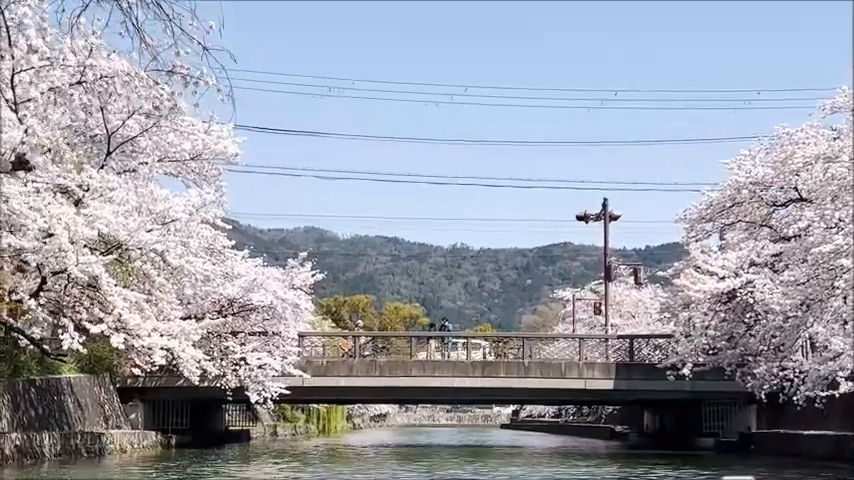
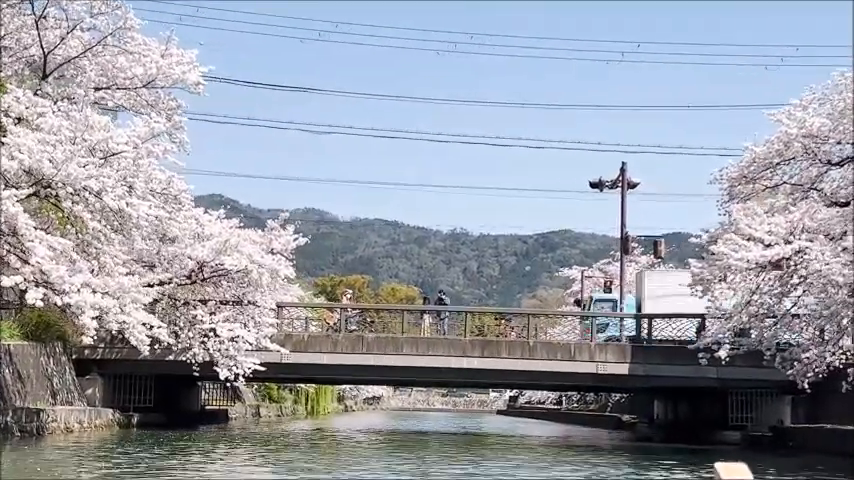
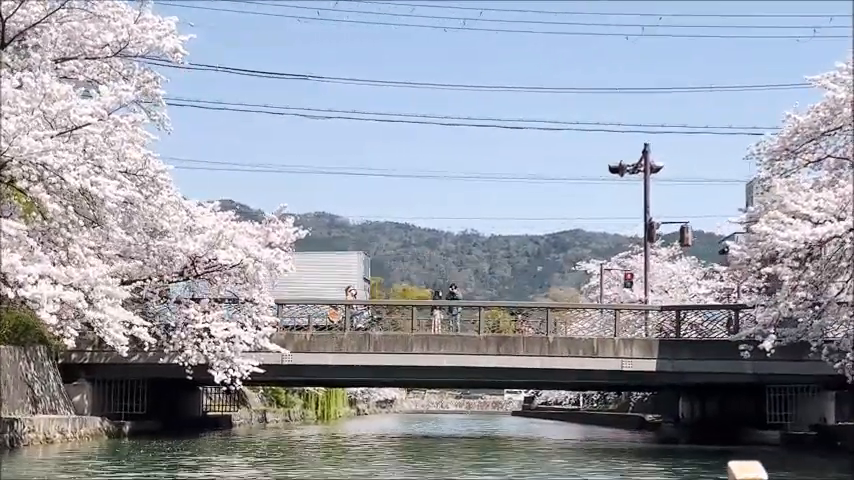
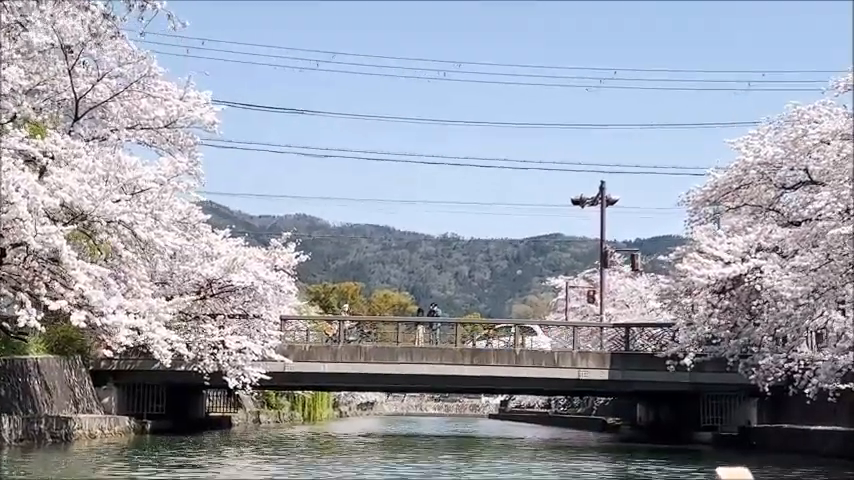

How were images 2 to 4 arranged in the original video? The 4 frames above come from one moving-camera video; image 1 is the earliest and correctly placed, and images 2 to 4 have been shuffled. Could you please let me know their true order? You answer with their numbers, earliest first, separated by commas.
4, 2, 3
